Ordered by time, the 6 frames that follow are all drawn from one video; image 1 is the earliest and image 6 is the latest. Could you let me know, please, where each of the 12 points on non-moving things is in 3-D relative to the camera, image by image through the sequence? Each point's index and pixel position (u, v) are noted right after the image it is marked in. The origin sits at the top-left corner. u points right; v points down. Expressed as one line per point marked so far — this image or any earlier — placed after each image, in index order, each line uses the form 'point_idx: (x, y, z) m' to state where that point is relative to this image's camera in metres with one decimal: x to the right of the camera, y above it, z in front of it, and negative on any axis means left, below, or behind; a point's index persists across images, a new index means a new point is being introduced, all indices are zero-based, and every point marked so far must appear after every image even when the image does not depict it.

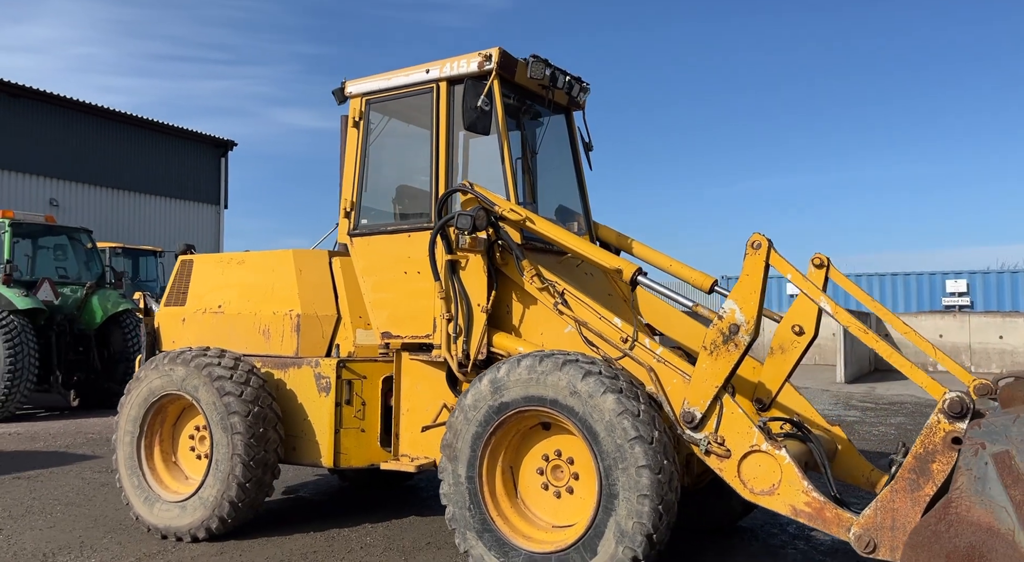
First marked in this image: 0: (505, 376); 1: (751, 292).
0: (0.0, -0.4, +3.7) m
1: (+1.0, -0.1, +3.6) m
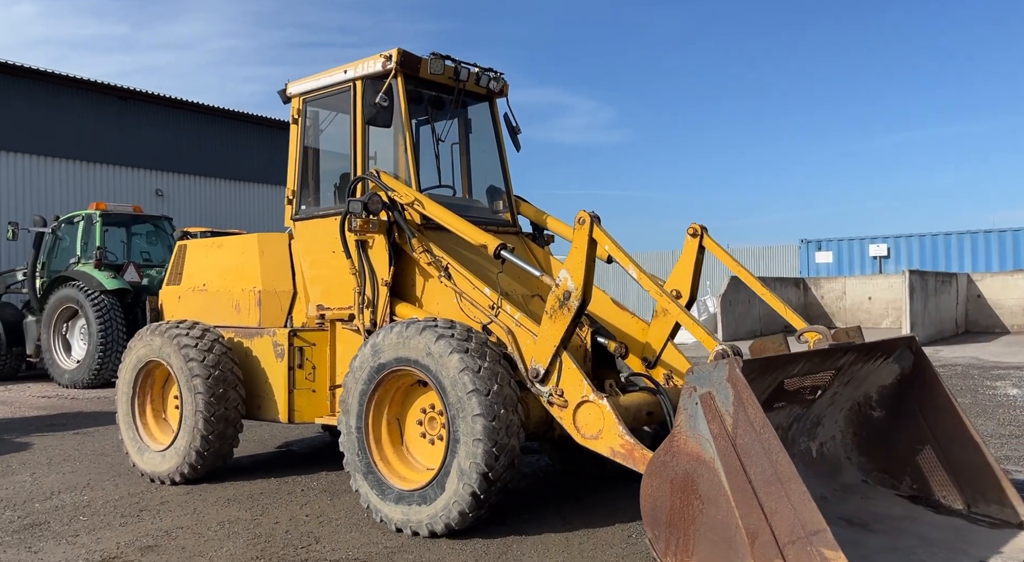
0: (-0.7, -0.3, +4.3) m
1: (+0.3, +0.1, +4.0) m
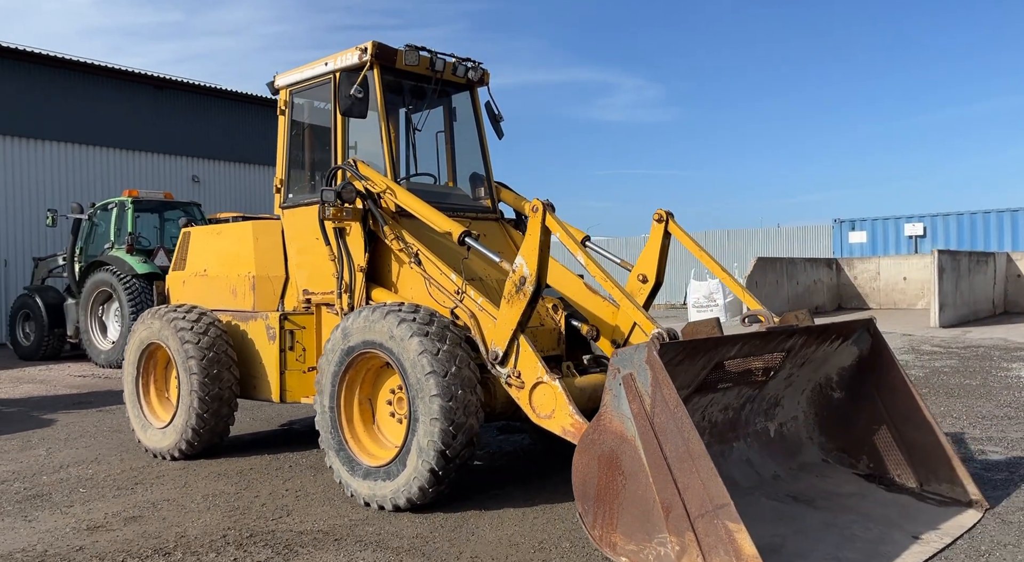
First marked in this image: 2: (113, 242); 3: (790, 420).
0: (-0.9, -0.2, +4.6) m
1: (+0.1, +0.2, +4.2) m
2: (-7.3, +0.7, +14.8) m
3: (+1.6, -0.8, +4.6) m
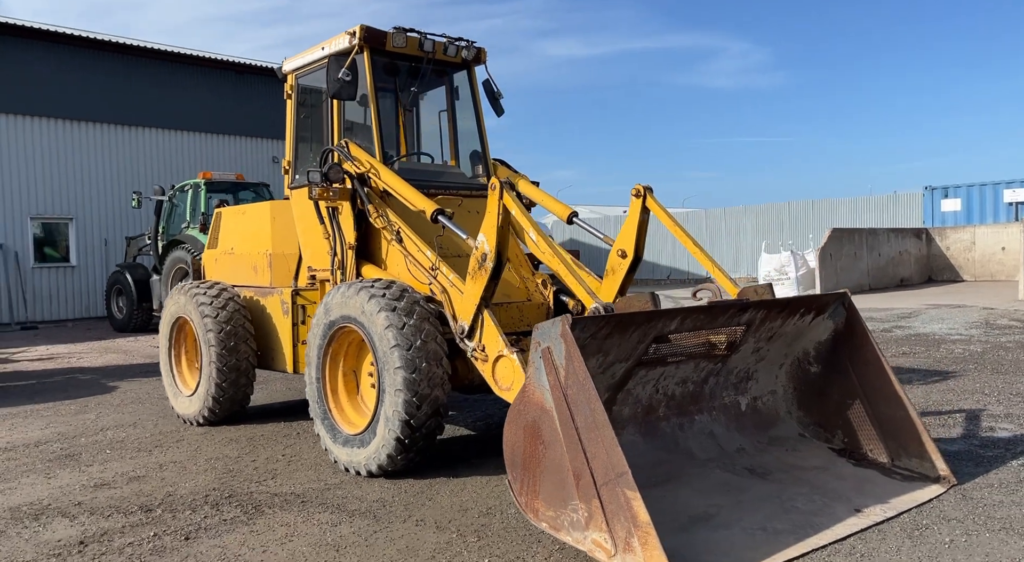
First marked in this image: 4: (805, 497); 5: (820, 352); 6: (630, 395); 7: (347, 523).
0: (-1.1, -0.1, +4.8) m
1: (-0.1, +0.3, +4.3) m
2: (-6.2, +1.1, +15.7) m
3: (+1.4, -0.6, +4.5) m
4: (+1.3, -1.0, +3.7) m
5: (+1.7, -0.4, +4.5) m
6: (+0.6, -0.6, +4.0) m
7: (-0.8, -1.1, +3.8) m
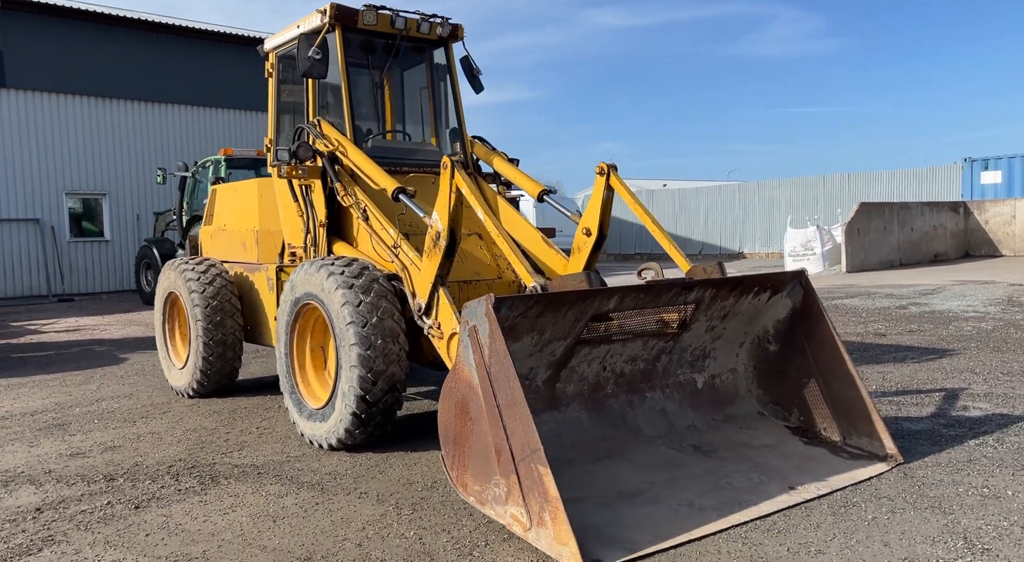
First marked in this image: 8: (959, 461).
0: (-1.3, 0.0, +4.9) m
1: (-0.4, +0.4, +4.3) m
2: (-5.9, +1.6, +16.0) m
3: (+1.2, -0.5, +4.5) m
4: (+1.1, -0.9, +3.7) m
5: (+1.5, -0.3, +4.5) m
6: (+0.3, -0.5, +4.0) m
7: (-1.0, -1.0, +3.9) m
8: (+2.2, -0.9, +4.0) m
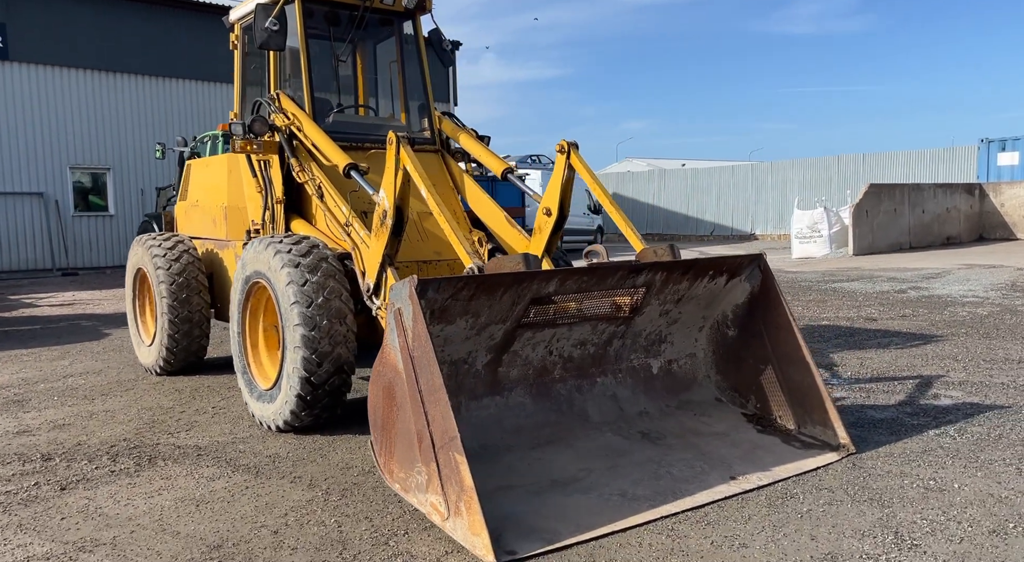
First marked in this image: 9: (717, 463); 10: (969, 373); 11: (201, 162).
0: (-1.5, +0.2, +4.8) m
1: (-0.6, +0.5, +4.2) m
2: (-5.9, +2.1, +15.9) m
3: (+0.9, -0.4, +4.4) m
4: (+0.8, -0.8, +3.6) m
5: (+1.2, -0.2, +4.3) m
6: (0.0, -0.4, +3.9) m
7: (-1.3, -0.9, +3.8) m
8: (+1.9, -0.8, +3.8) m
9: (+0.9, -0.8, +3.6) m
10: (+3.1, -0.6, +5.6) m
11: (-2.7, +1.0, +7.1) m
